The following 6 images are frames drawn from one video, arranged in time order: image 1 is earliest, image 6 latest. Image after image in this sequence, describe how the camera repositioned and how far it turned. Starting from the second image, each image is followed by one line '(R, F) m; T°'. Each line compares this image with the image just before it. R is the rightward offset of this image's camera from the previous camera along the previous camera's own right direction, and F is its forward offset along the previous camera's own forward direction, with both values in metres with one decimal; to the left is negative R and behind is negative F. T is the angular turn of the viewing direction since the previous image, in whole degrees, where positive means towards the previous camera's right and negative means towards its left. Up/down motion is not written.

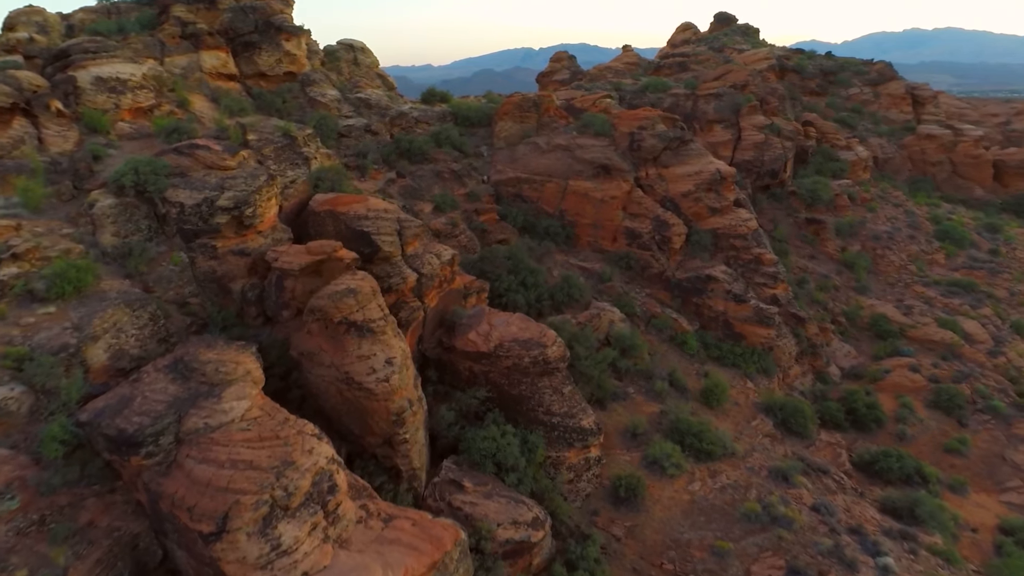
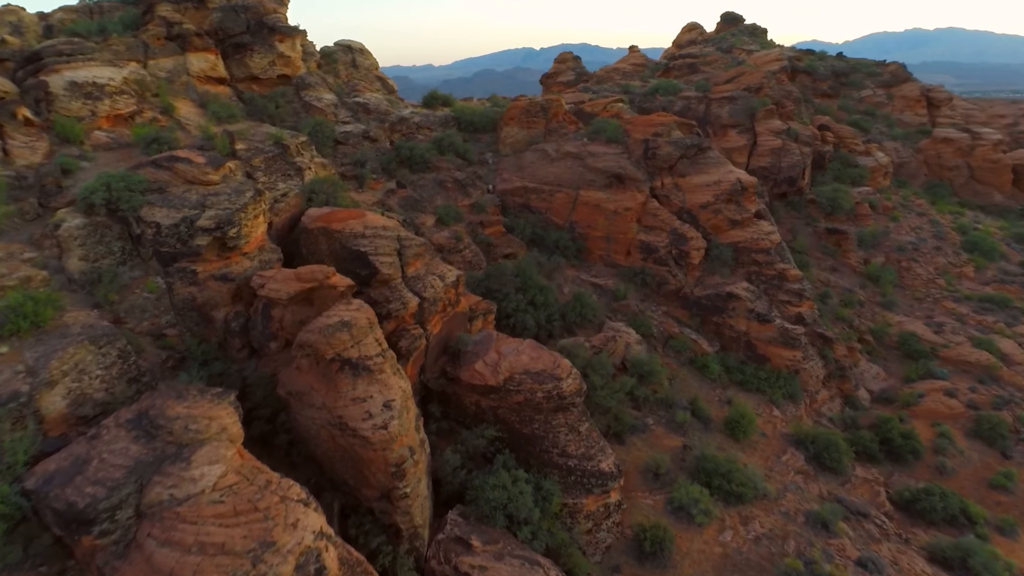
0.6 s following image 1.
(-0.2, +0.9) m; 0°
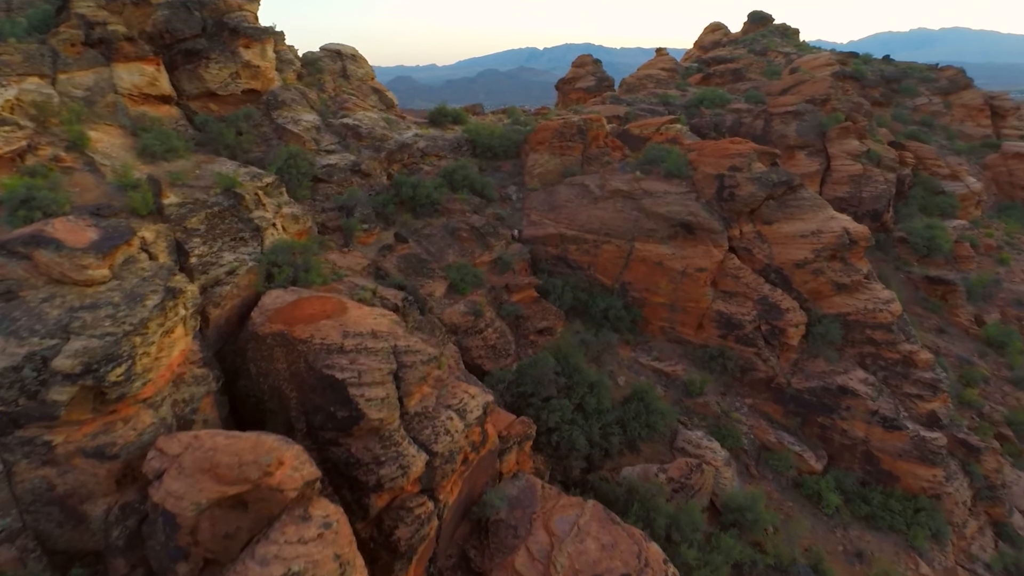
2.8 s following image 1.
(-0.6, +3.4) m; 0°
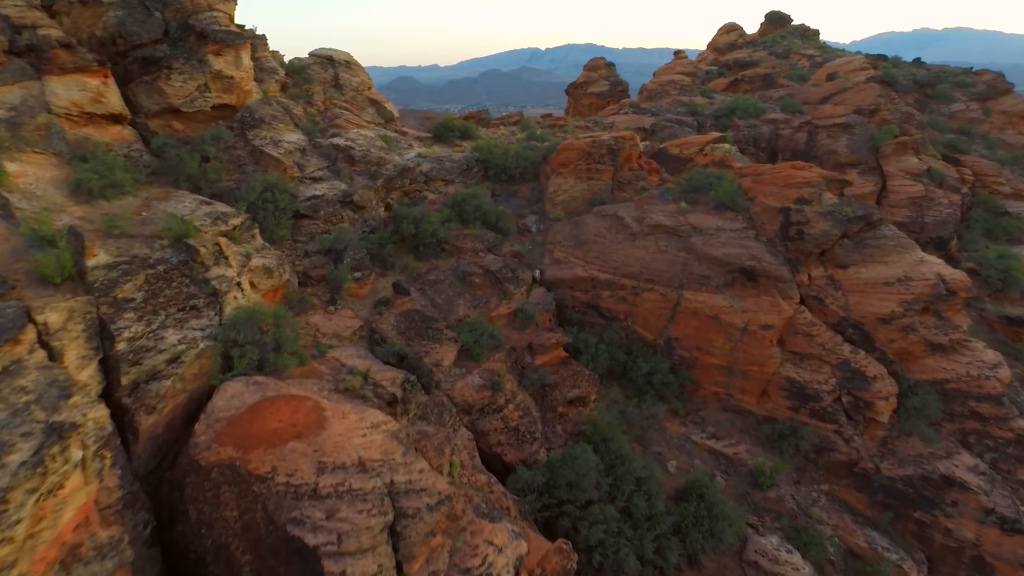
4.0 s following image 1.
(-0.3, +1.9) m; 0°
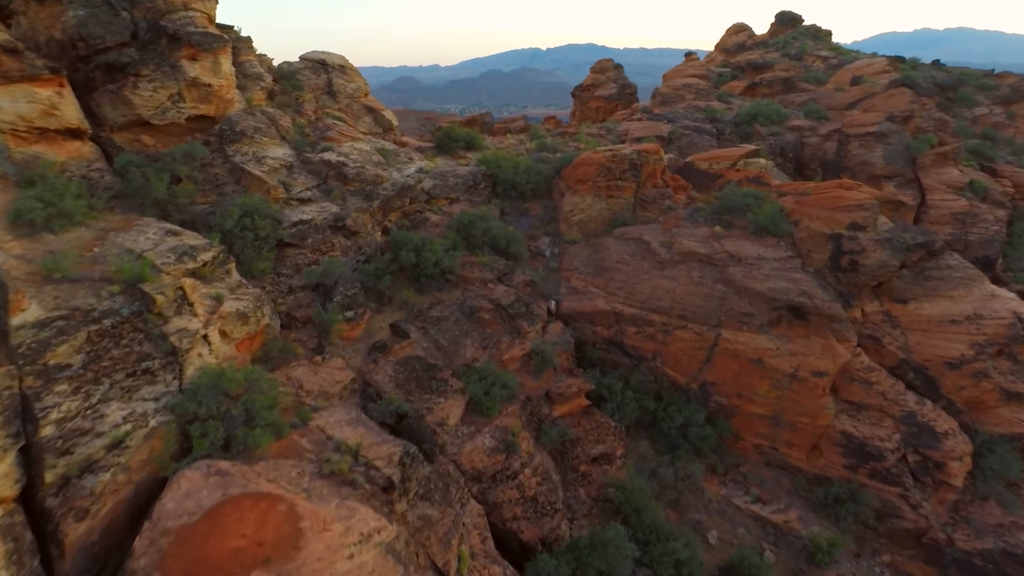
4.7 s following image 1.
(-0.2, +1.1) m; 0°
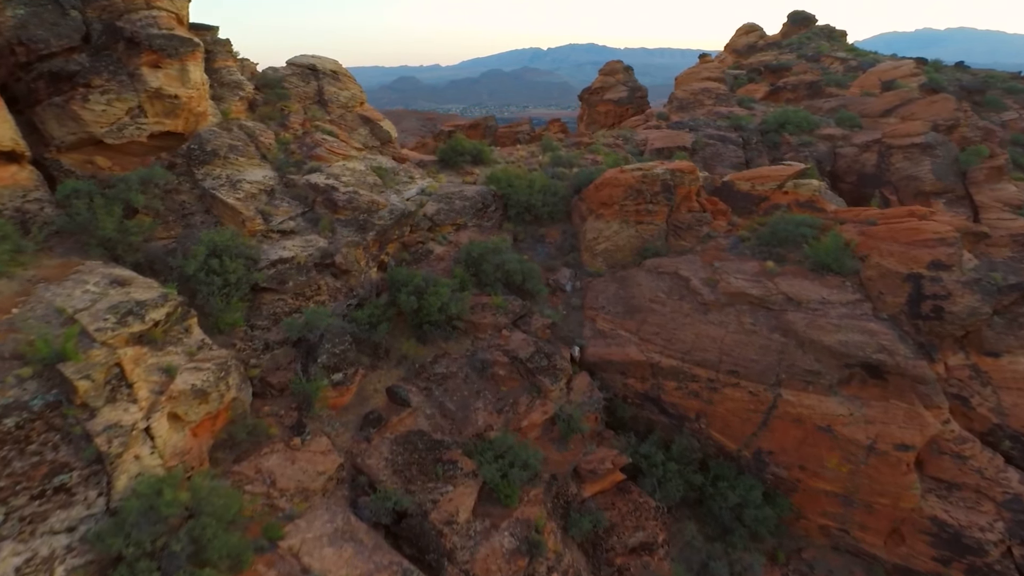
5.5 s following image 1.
(-0.2, +1.3) m; 0°
